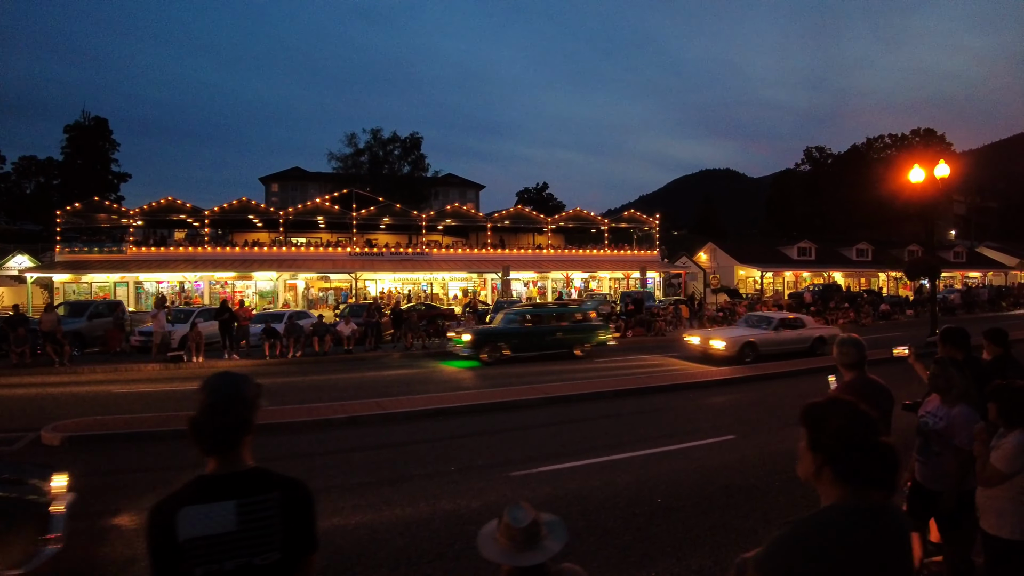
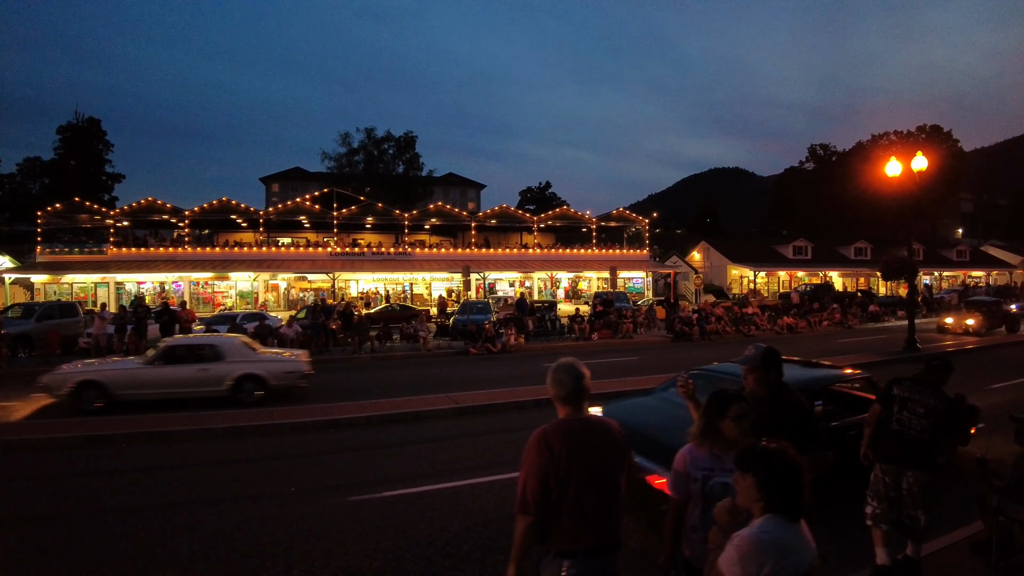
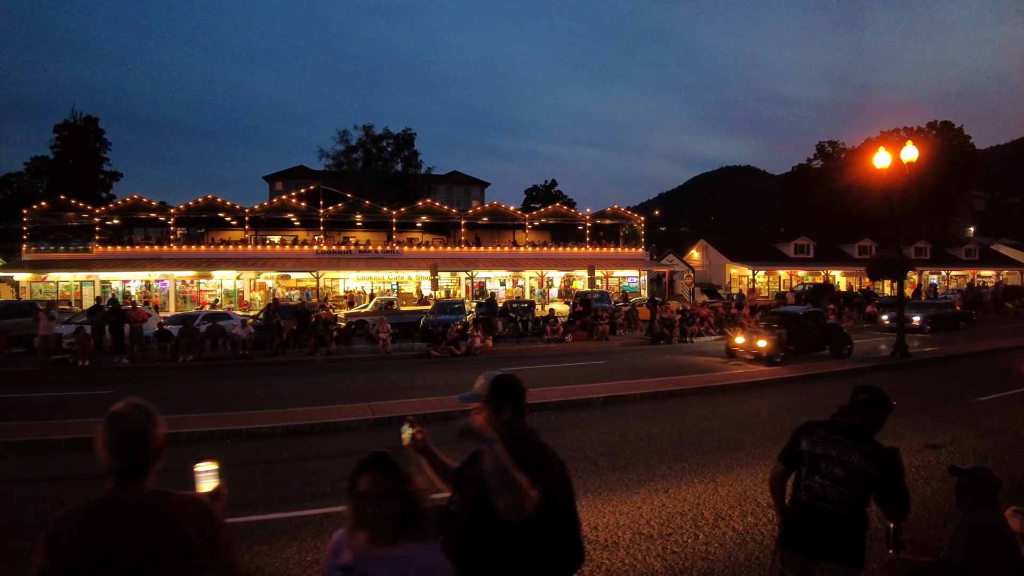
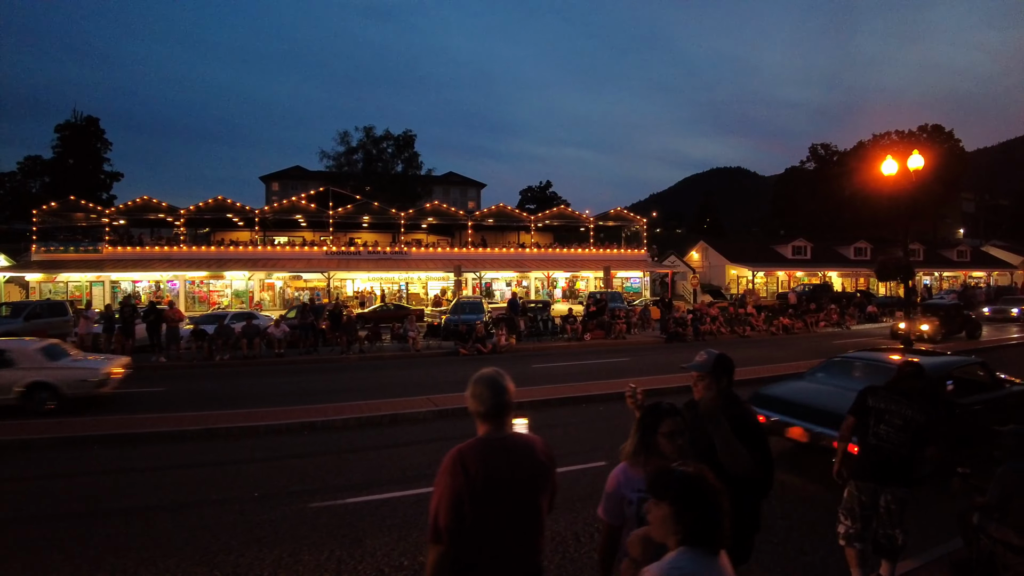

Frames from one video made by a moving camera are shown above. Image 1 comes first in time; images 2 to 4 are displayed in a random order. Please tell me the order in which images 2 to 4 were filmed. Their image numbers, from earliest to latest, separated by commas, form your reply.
2, 4, 3
